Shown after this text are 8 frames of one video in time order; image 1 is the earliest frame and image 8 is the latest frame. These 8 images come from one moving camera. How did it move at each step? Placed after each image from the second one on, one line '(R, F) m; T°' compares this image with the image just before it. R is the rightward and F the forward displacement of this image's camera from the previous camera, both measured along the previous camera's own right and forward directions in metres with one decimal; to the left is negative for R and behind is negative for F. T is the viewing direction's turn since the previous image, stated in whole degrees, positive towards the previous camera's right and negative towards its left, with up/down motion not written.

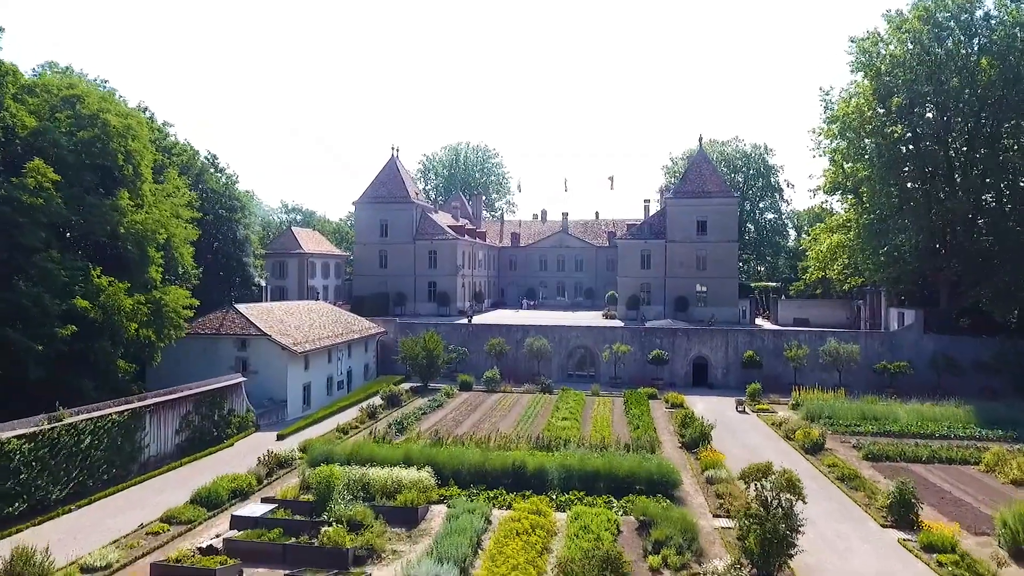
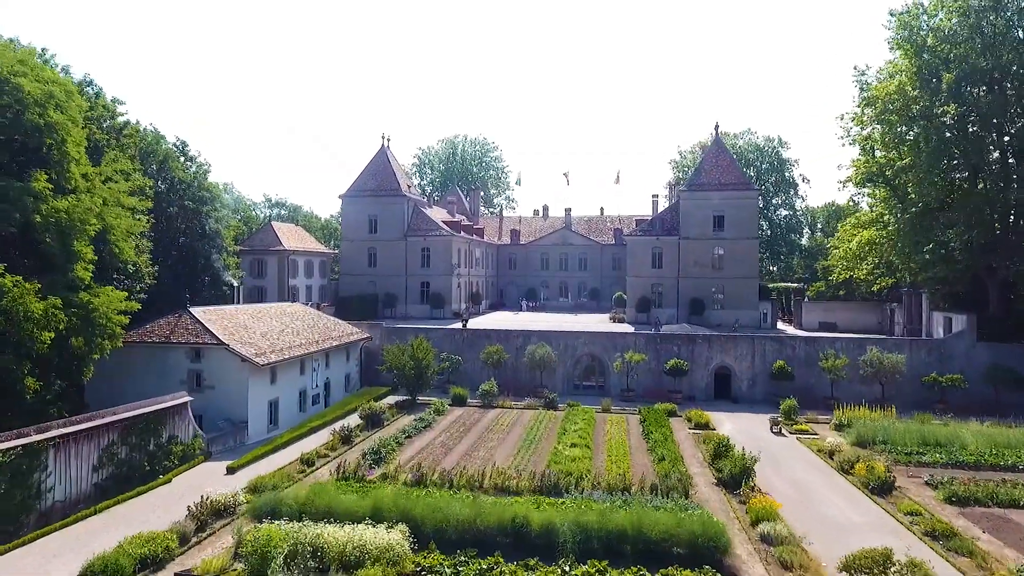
(0.0, +4.6) m; 0°
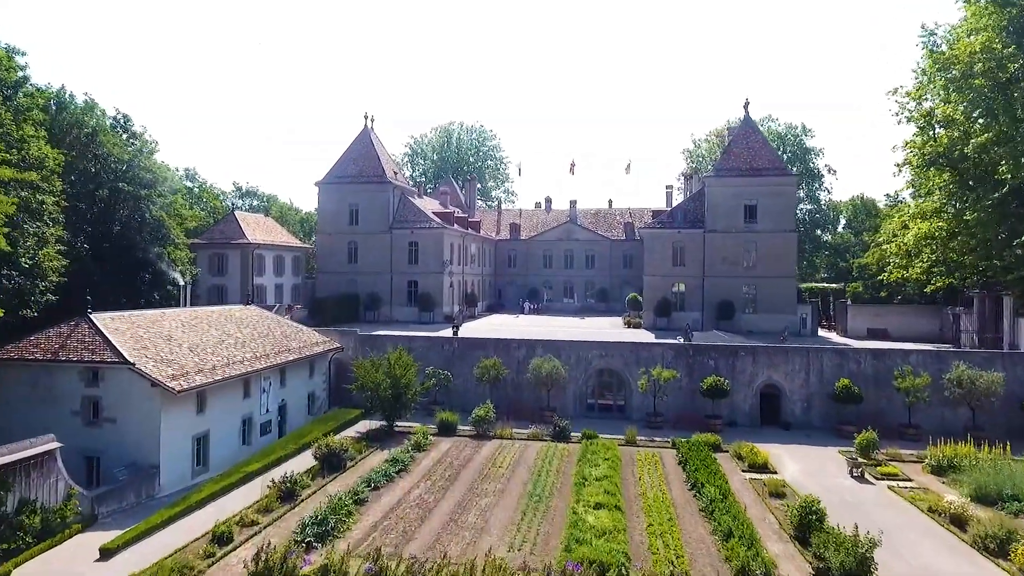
(-0.1, +6.7) m; 0°
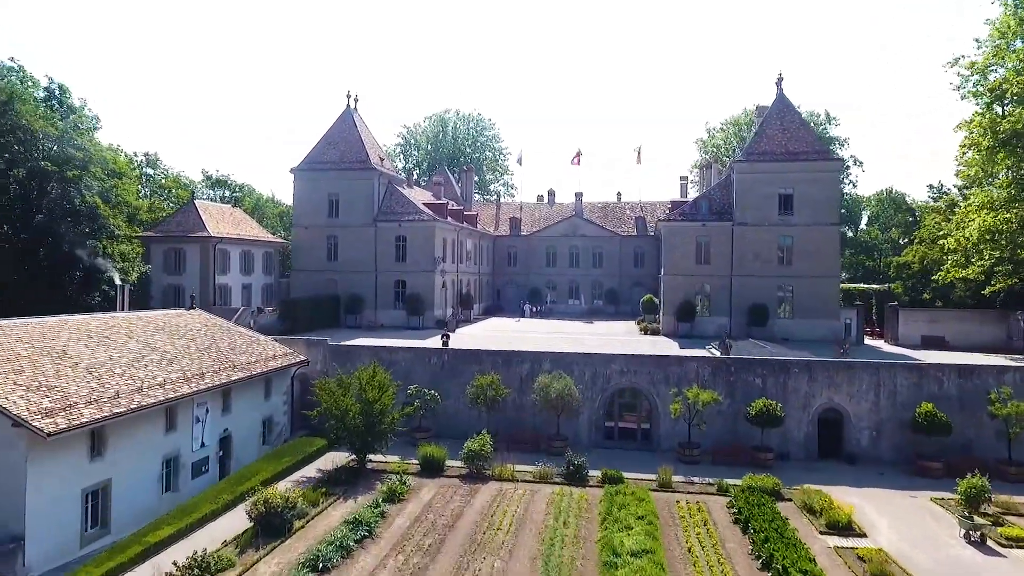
(-0.1, +5.6) m; 0°
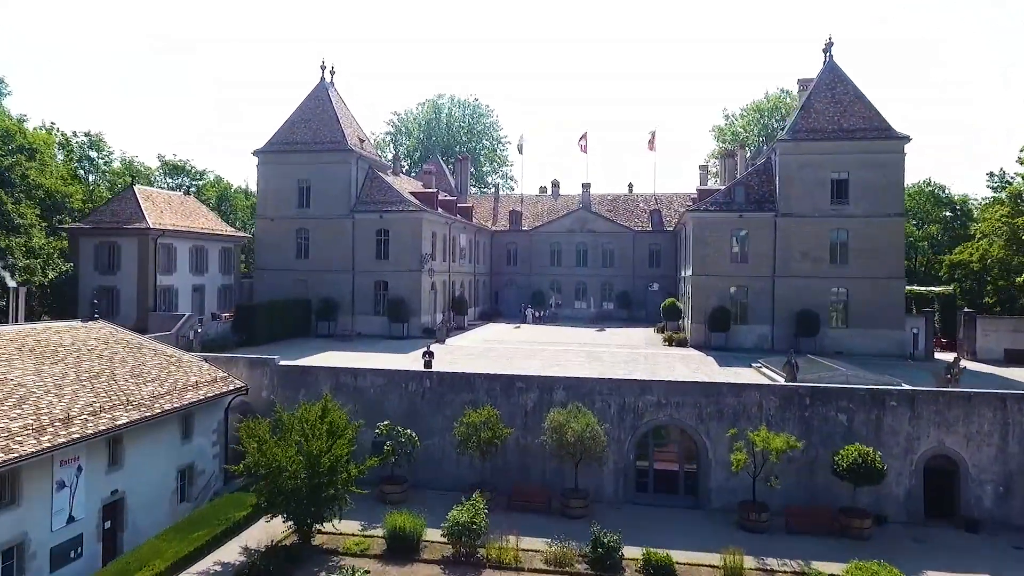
(-0.1, +6.2) m; 0°
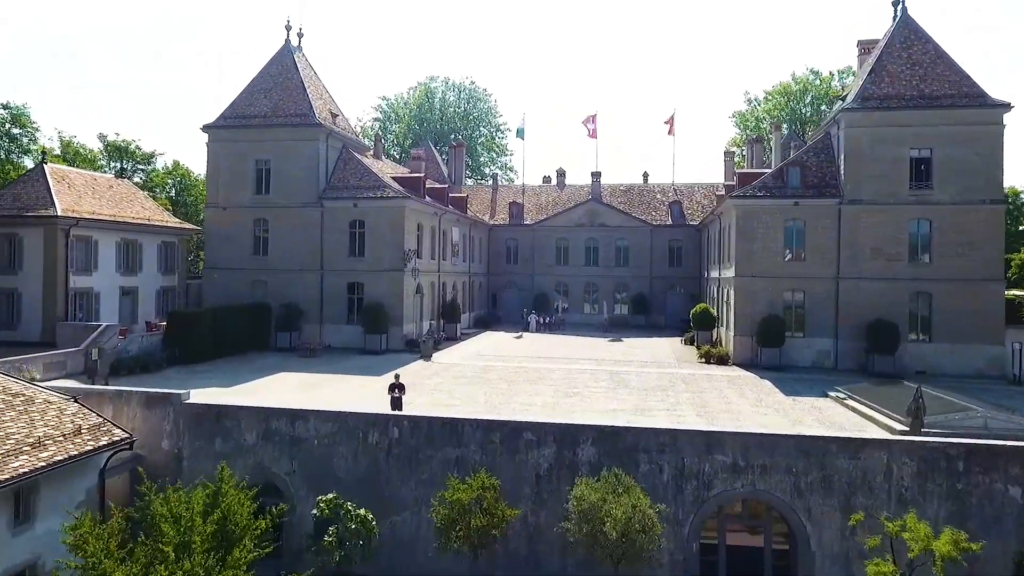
(-0.2, +6.3) m; 0°
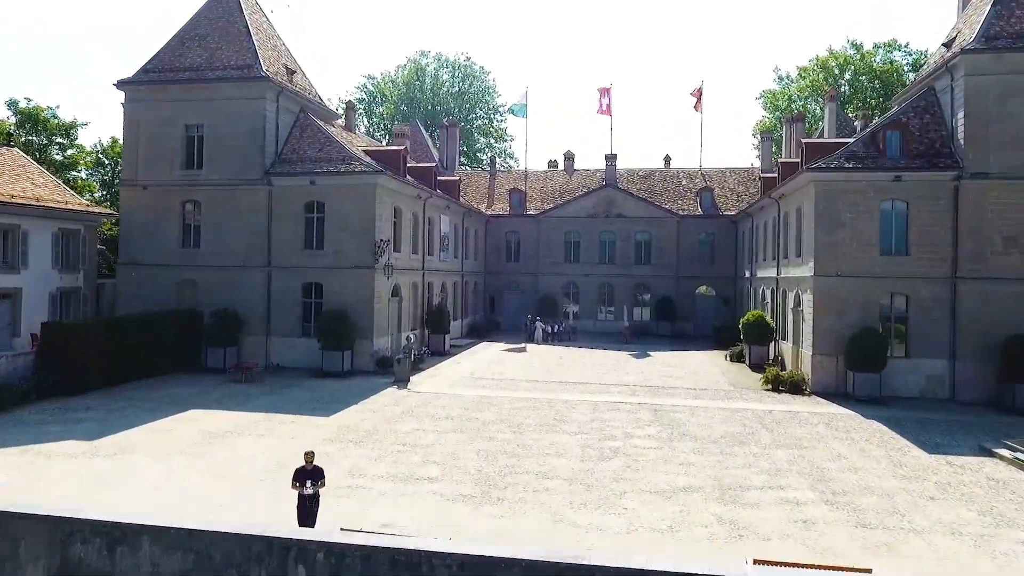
(-0.2, +6.9) m; 0°
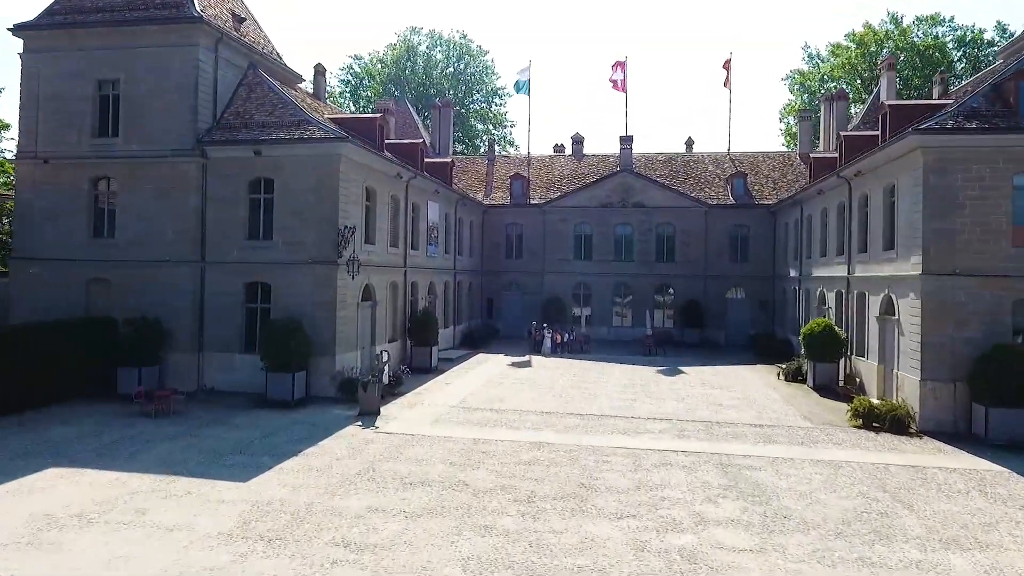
(-0.2, +5.2) m; 0°
